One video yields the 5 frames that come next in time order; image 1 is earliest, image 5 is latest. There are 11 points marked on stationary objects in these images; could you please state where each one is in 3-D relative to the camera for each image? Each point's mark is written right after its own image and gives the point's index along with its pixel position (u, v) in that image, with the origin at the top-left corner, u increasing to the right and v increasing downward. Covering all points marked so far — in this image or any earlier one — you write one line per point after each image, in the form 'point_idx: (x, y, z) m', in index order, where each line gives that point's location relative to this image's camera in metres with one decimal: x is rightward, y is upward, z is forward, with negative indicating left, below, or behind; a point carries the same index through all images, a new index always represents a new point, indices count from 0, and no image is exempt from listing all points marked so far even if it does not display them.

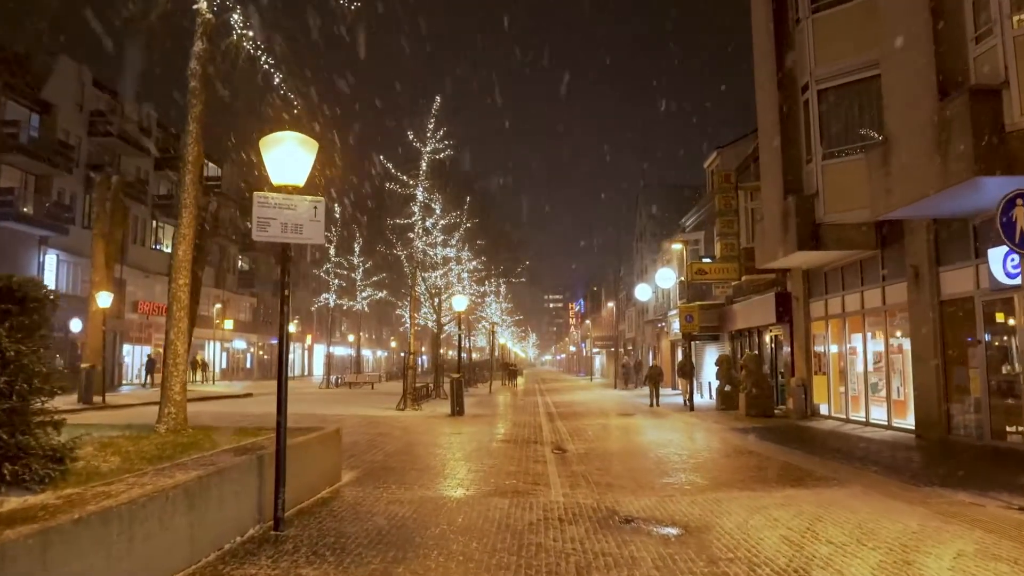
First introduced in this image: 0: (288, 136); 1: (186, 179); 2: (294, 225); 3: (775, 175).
0: (-2.1, +1.5, +7.1) m
1: (-4.1, +1.4, +9.3) m
2: (-2.1, +0.6, +7.0) m
3: (+6.4, +2.7, +17.8) m
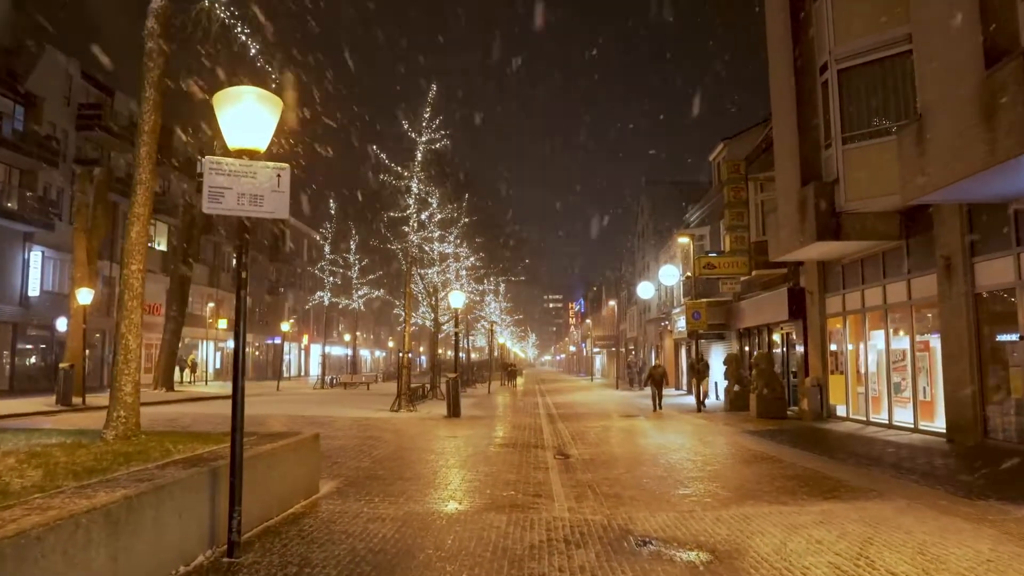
0: (-2.2, +1.6, +6.0) m
1: (-4.1, +1.5, +8.2) m
2: (-2.1, +0.7, +6.0) m
3: (+6.3, +2.9, +16.7) m
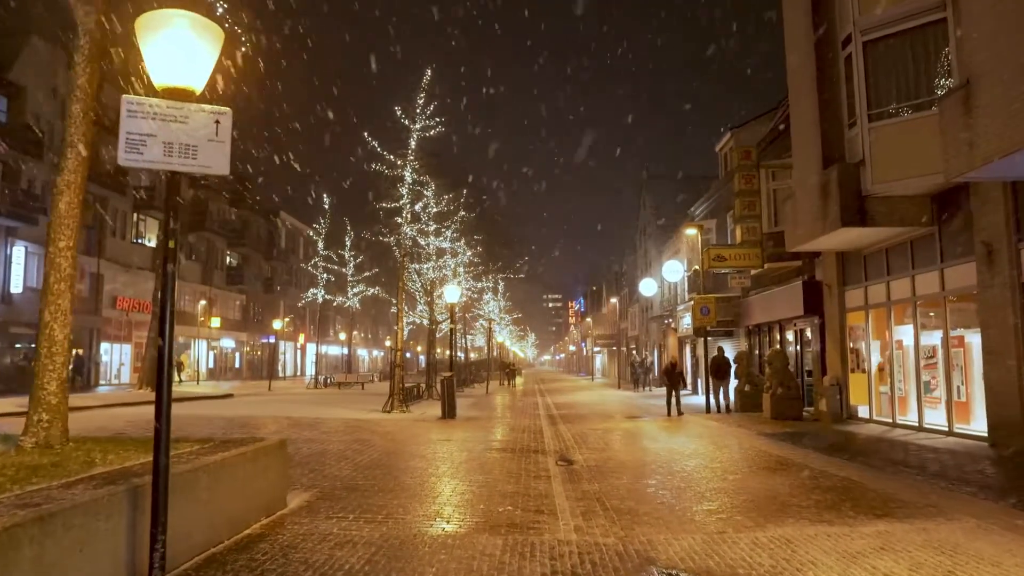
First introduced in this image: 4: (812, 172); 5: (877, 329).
0: (-2.2, +1.8, +4.8) m
1: (-4.2, +1.7, +7.0) m
2: (-2.1, +0.9, +4.8) m
3: (+6.3, +3.0, +15.5) m
4: (+6.2, +2.4, +15.3) m
5: (+8.2, -0.9, +16.5) m
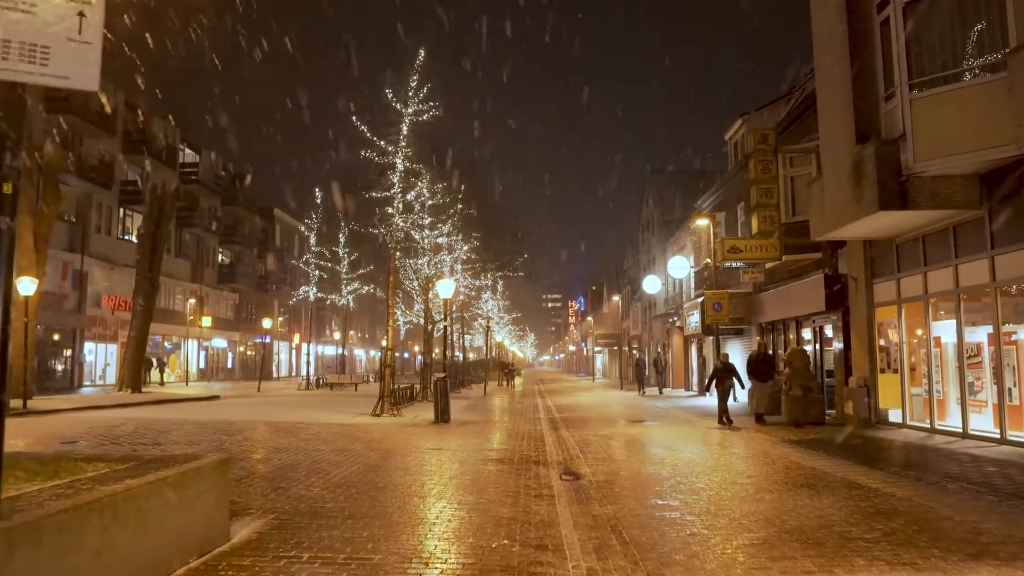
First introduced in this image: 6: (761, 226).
0: (-2.2, +1.9, +3.3) m
1: (-4.2, +1.8, +5.5) m
2: (-2.2, +1.1, +3.3) m
3: (+6.3, +3.2, +14.0) m
4: (+6.2, +2.6, +13.9) m
5: (+8.1, -0.8, +15.0) m
6: (+6.6, +1.6, +19.5) m
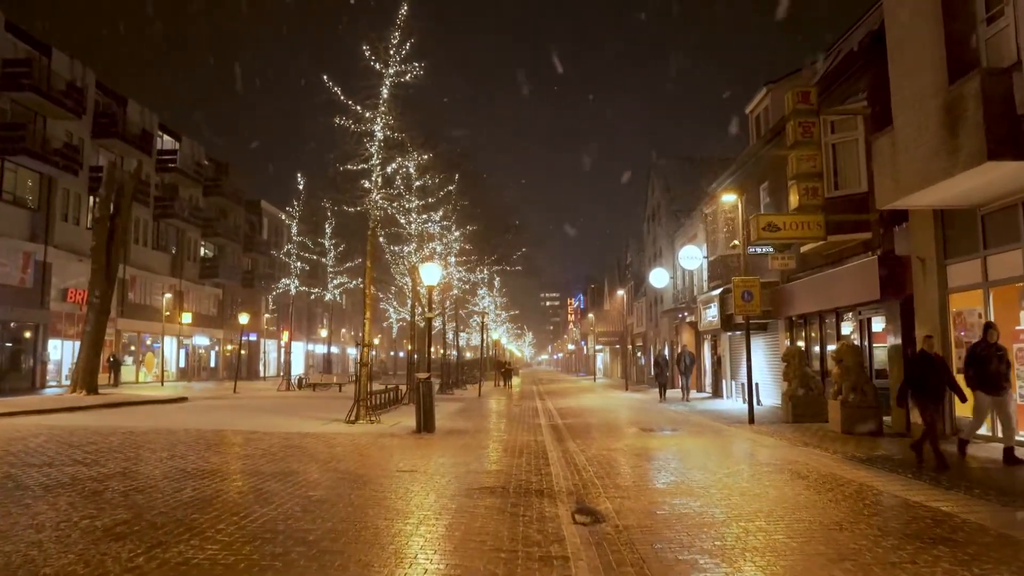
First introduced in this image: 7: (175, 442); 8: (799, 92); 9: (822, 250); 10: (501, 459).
0: (-2.3, +2.2, +0.4) m
1: (-4.2, +2.2, +2.6) m
2: (-2.2, +1.4, +0.4) m
3: (+6.2, +3.5, +11.1) m
4: (+6.1, +2.9, +11.0) m
5: (+8.1, -0.4, +12.2) m
6: (+6.5, +2.0, +16.6) m
7: (-6.3, -2.8, +13.6) m
8: (+6.4, +4.4, +16.6) m
9: (+7.9, +1.0, +18.6) m
10: (-0.2, -2.8, +11.9) m
